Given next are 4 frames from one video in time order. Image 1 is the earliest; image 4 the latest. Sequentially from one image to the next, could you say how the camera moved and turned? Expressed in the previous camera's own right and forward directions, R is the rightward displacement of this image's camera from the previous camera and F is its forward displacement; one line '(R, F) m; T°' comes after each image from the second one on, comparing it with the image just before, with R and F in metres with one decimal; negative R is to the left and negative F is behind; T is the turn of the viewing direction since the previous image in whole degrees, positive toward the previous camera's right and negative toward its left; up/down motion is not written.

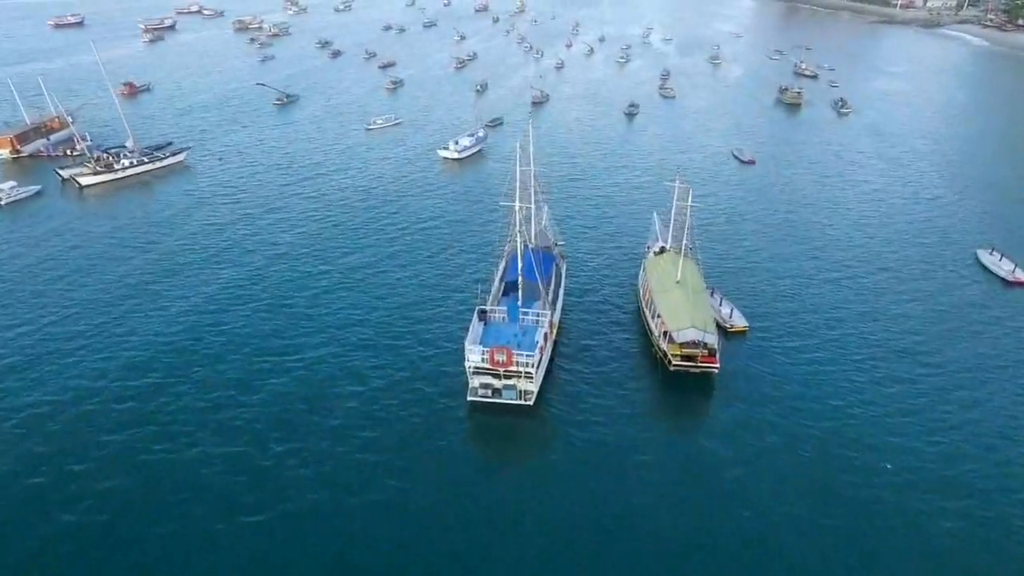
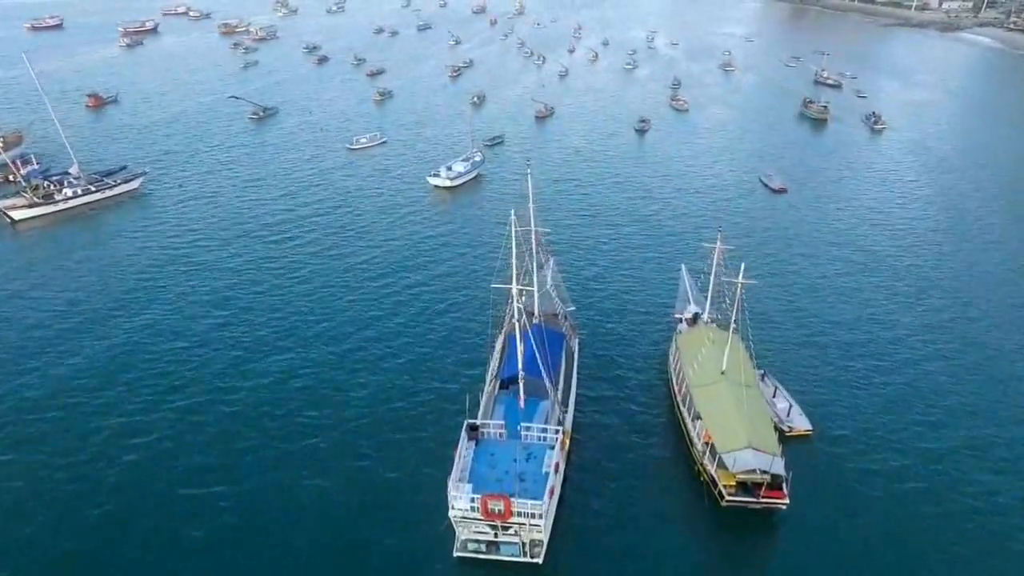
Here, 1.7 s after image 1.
(-0.1, +19.9) m; 0°
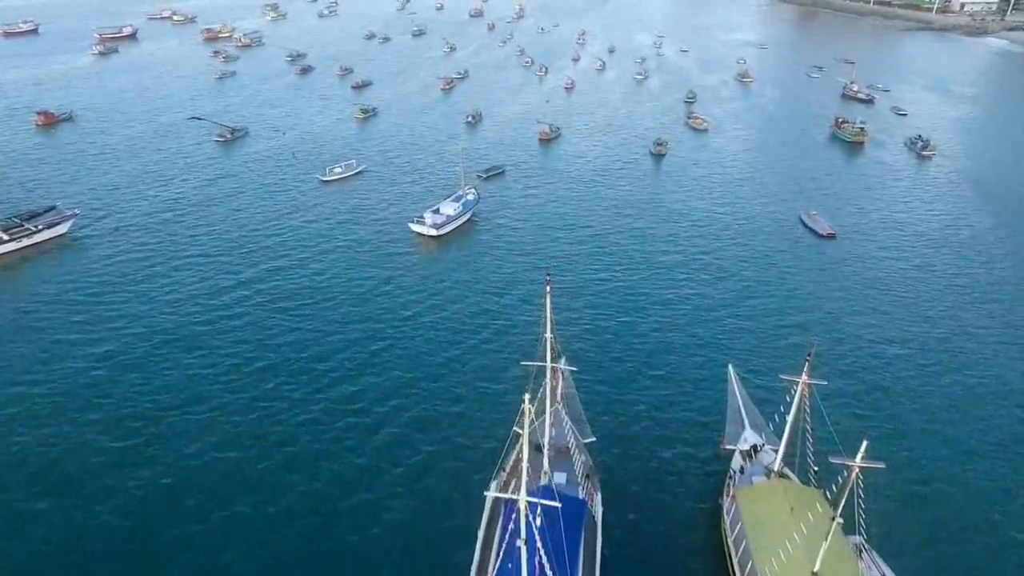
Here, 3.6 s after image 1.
(+0.2, +23.1) m; 0°
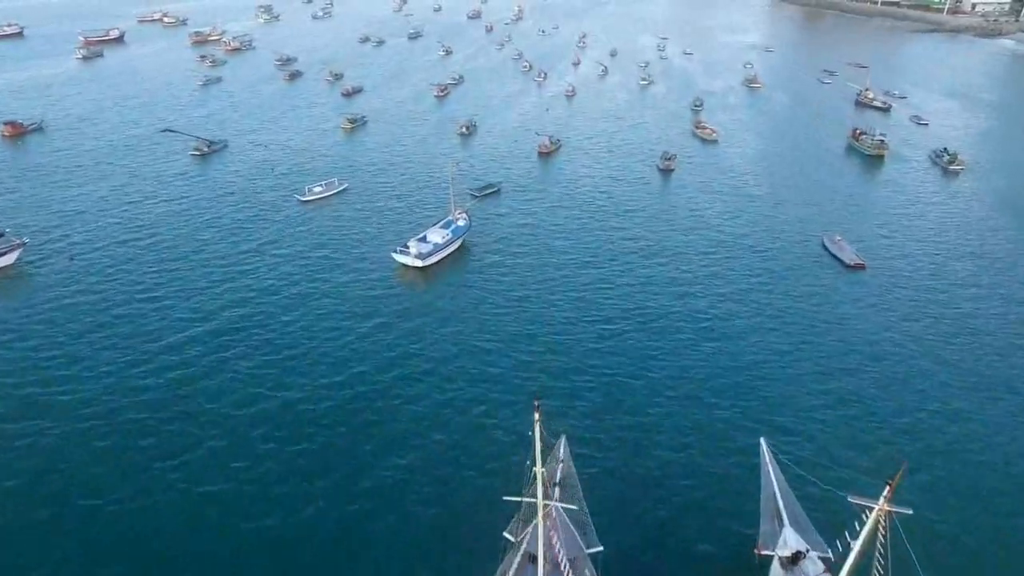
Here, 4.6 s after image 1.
(+0.6, +12.0) m; 0°
